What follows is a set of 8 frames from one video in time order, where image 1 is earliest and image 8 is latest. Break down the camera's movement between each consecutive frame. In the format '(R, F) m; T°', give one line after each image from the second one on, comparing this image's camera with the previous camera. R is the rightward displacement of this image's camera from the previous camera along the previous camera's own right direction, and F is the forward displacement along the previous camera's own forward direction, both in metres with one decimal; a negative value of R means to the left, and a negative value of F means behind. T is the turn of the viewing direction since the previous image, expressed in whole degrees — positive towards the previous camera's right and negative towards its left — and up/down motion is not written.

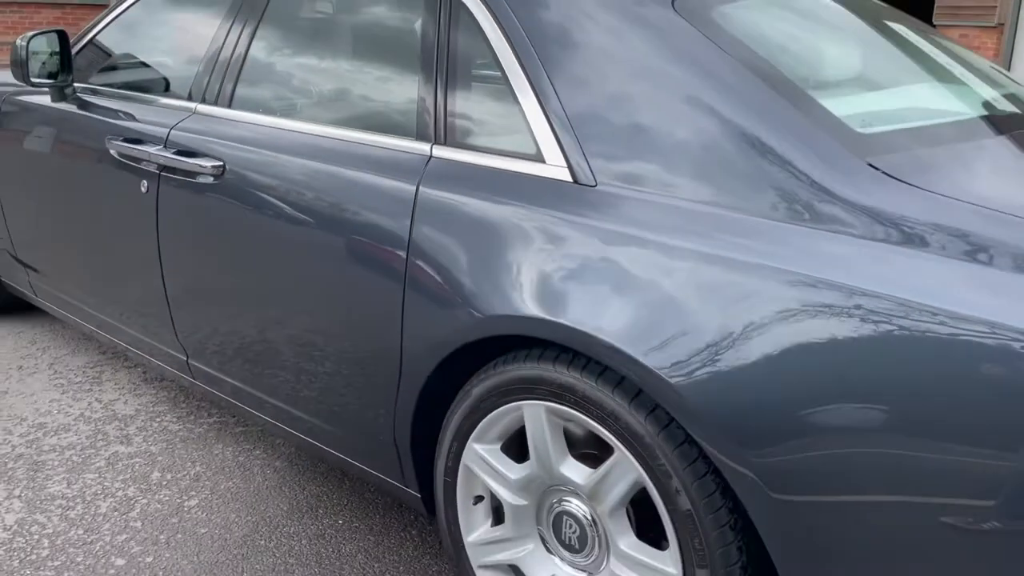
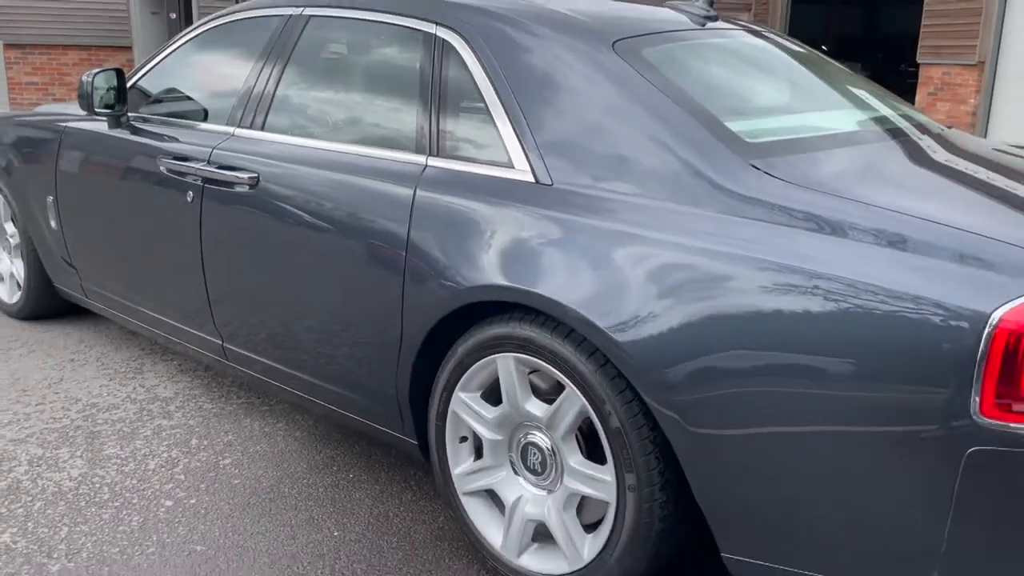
(+0.1, -0.5) m; -1°
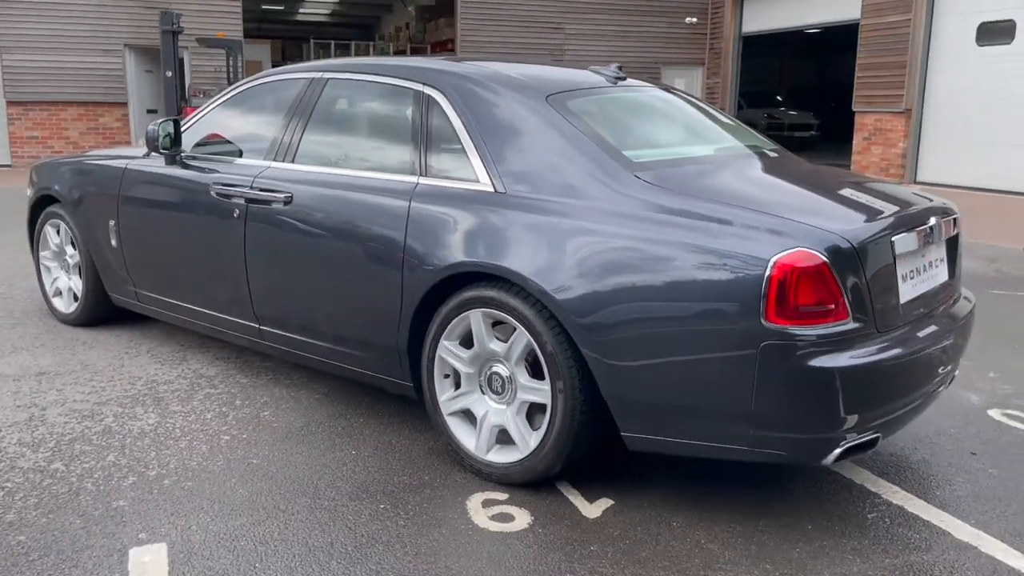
(0.0, -1.0) m; +2°
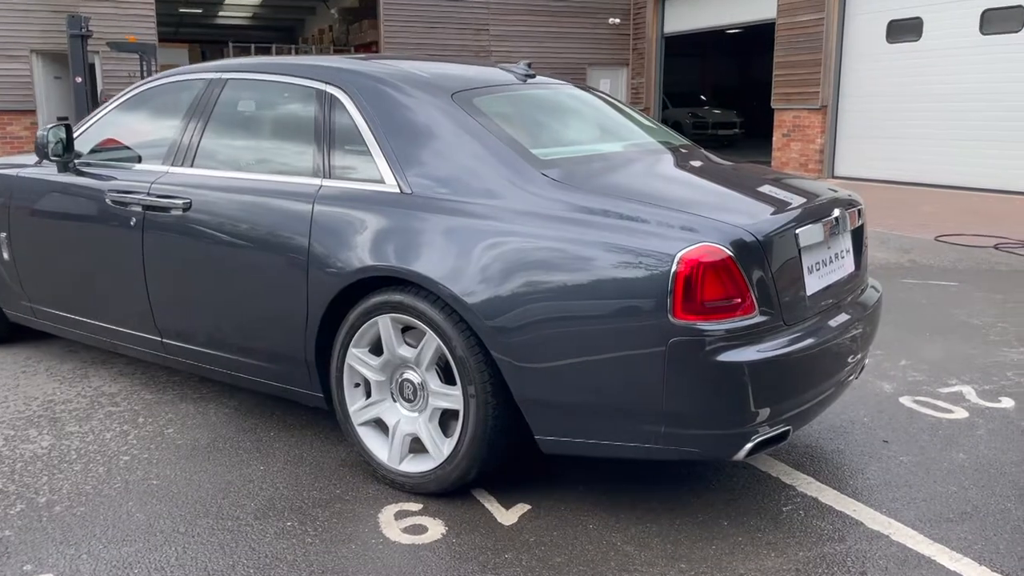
(+0.1, +0.1) m; +4°
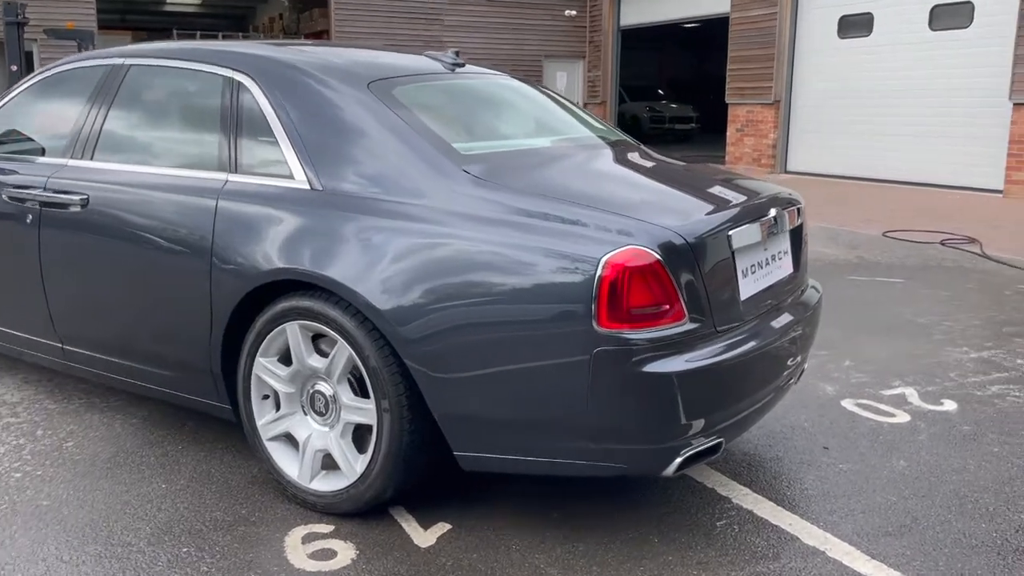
(+0.2, +0.2) m; +3°
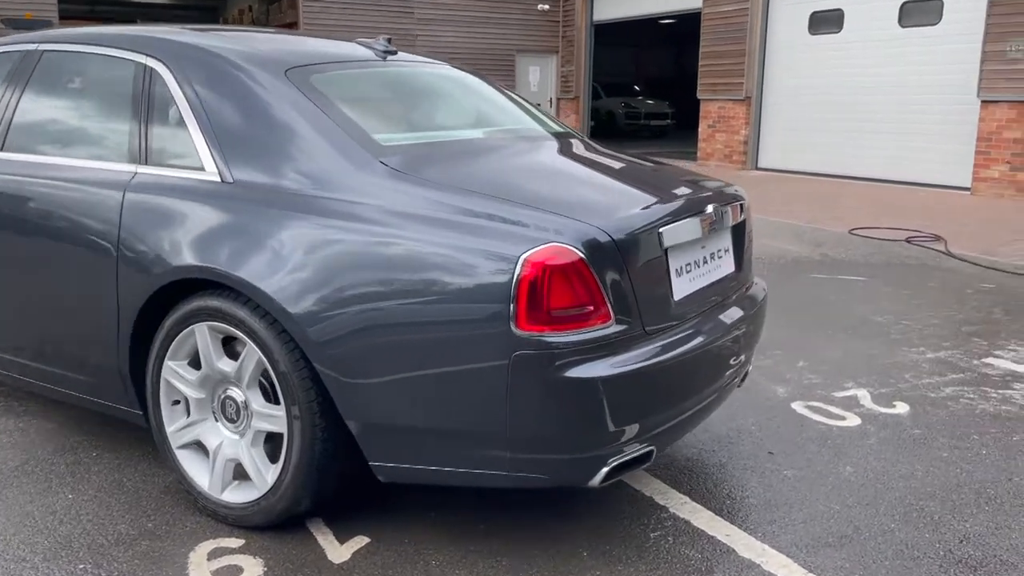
(+0.2, +0.2) m; +1°
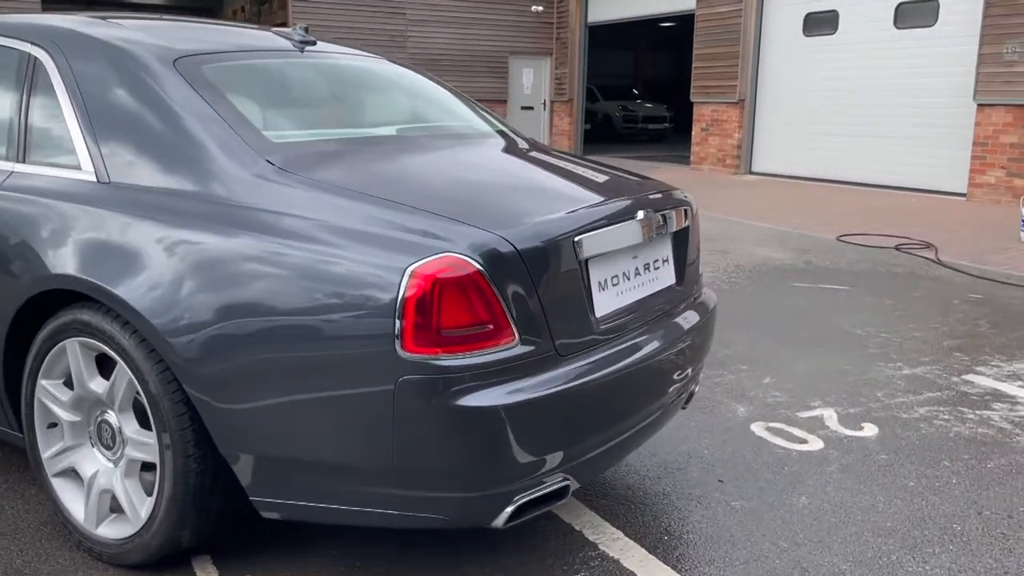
(+0.3, +0.3) m; 0°
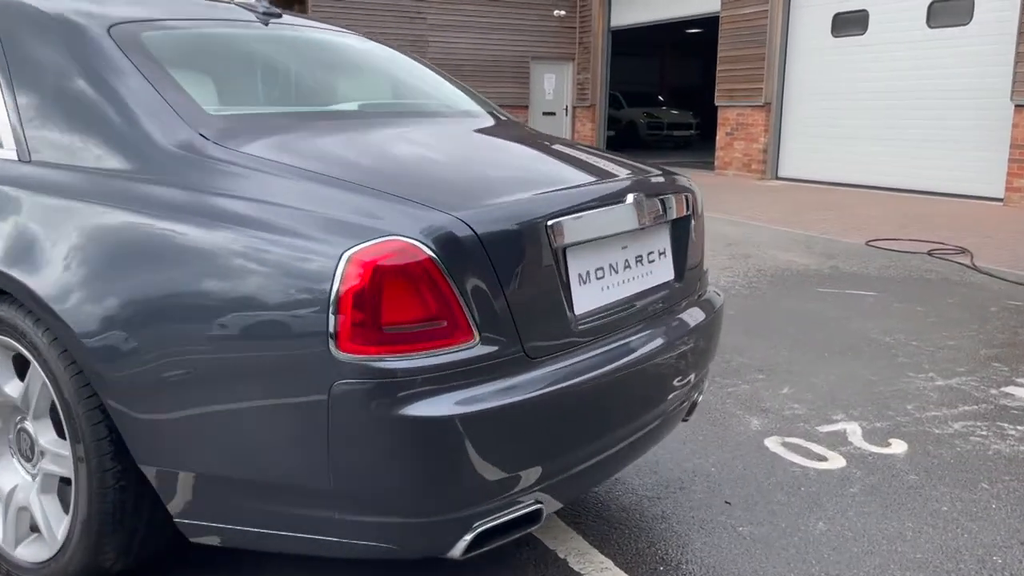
(+0.2, +0.3) m; -2°
